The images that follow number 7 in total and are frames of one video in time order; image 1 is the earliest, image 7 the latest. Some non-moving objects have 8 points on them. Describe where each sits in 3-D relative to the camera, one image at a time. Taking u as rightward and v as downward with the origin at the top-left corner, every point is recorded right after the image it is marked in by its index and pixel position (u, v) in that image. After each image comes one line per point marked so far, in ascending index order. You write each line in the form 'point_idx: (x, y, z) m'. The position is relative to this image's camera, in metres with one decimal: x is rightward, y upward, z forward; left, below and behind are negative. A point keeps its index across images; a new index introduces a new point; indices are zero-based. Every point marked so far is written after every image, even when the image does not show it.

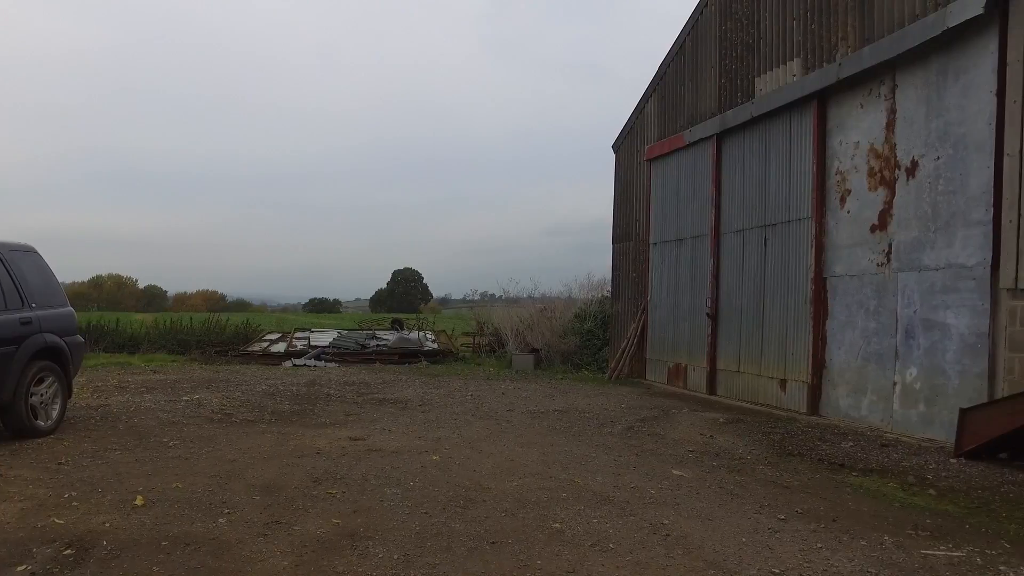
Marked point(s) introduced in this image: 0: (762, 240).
0: (+2.5, +0.5, +8.9) m
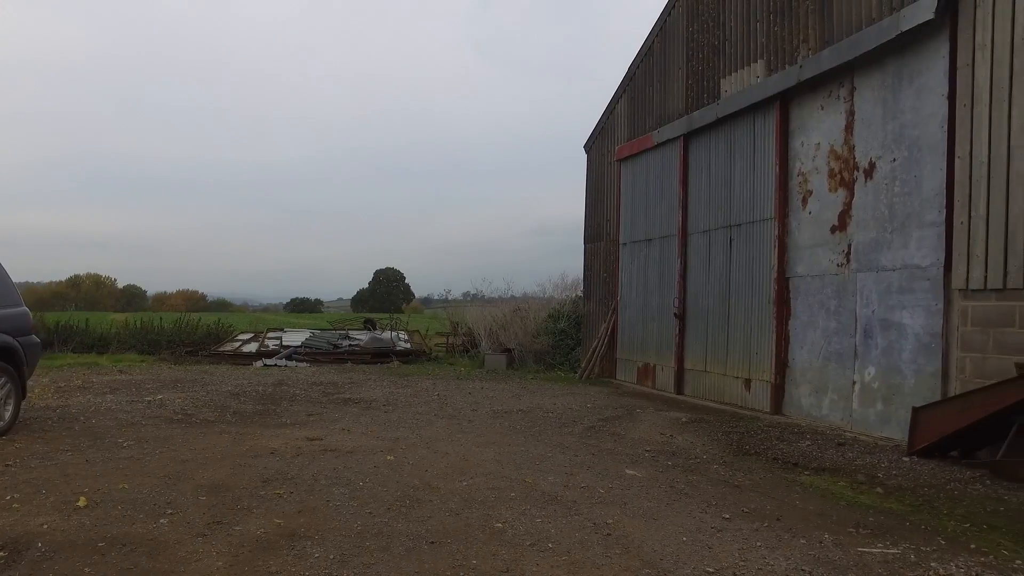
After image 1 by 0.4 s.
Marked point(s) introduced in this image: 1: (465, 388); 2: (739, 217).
0: (+2.2, +0.5, +8.9) m
1: (-0.5, -1.1, +9.5) m
2: (+2.2, +0.7, +8.7) m
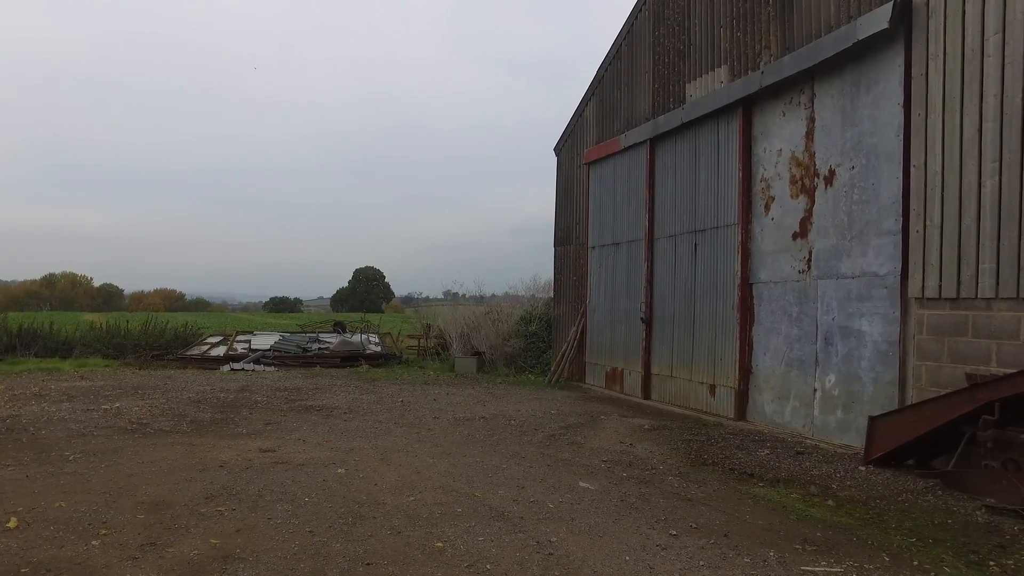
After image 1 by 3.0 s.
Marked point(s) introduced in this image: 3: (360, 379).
0: (+1.8, +0.4, +8.9) m
1: (-0.9, -1.1, +9.5) m
2: (+1.9, +0.6, +8.7) m
3: (-1.9, -1.1, +10.9) m
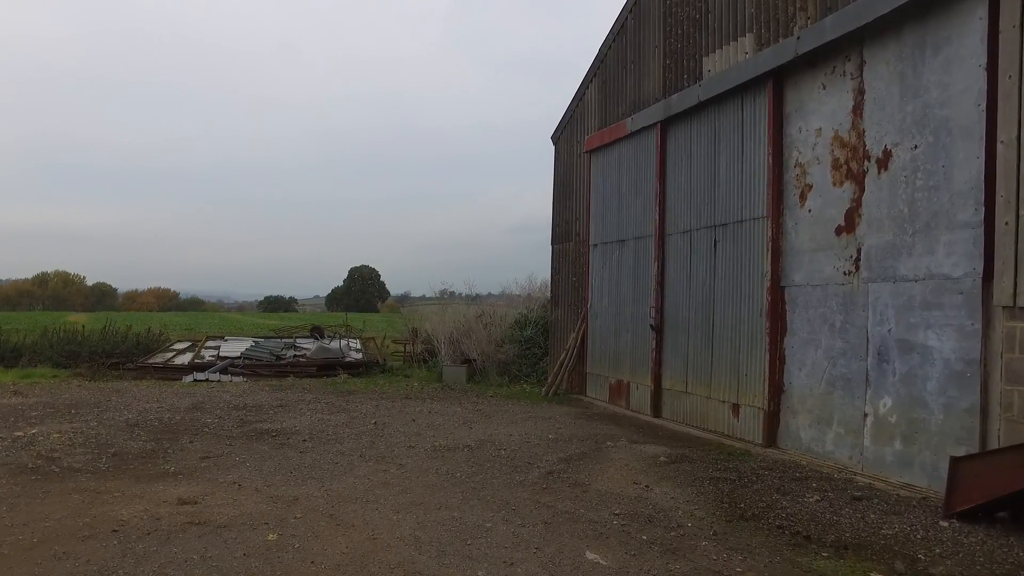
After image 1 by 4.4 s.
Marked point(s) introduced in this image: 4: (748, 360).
0: (+1.7, +0.4, +7.8) m
1: (-1.0, -1.2, +8.3) m
2: (+1.8, +0.6, +7.5) m
3: (-2.0, -1.2, +9.8) m
4: (+1.9, -0.6, +7.1) m
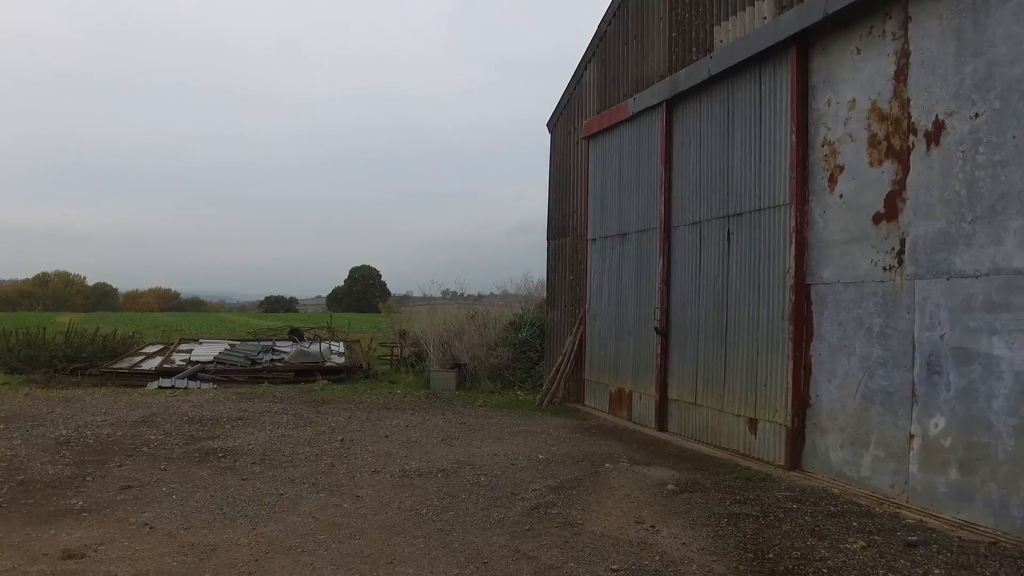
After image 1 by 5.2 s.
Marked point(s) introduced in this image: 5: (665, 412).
0: (+1.6, +0.4, +6.9) m
1: (-1.1, -1.1, +7.4) m
2: (+1.7, +0.6, +6.6) m
3: (-2.1, -1.2, +8.9) m
4: (+1.8, -0.6, +6.2) m
5: (+1.3, -1.1, +7.6) m
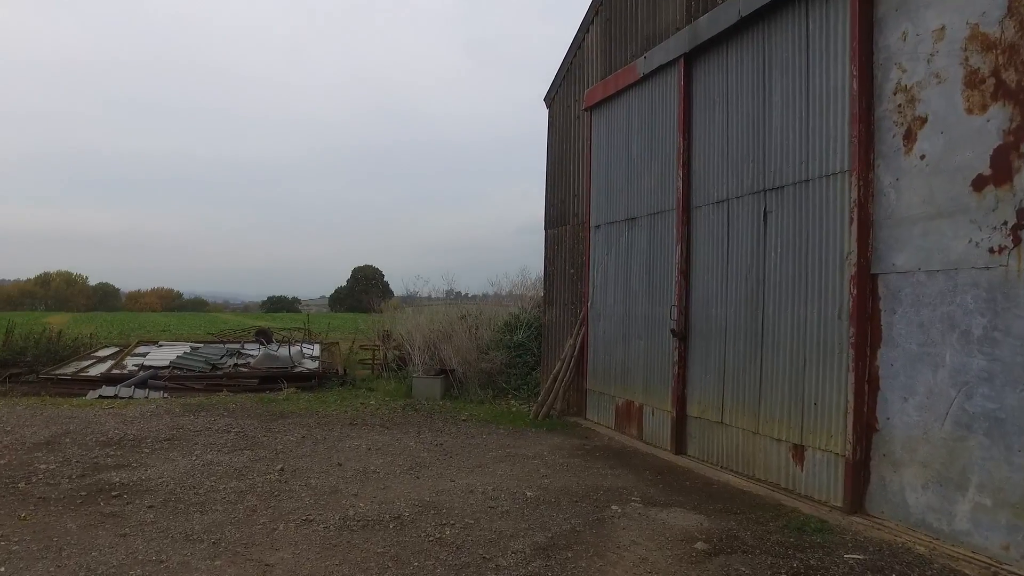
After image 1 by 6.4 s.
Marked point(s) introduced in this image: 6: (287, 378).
0: (+1.5, +0.5, +5.5) m
1: (-1.2, -1.1, +6.1) m
2: (+1.6, +0.7, +5.3) m
3: (-2.1, -1.1, +7.6) m
4: (+1.7, -0.5, +4.9) m
5: (+1.2, -1.0, +6.3) m
6: (-2.5, -1.0, +10.0) m
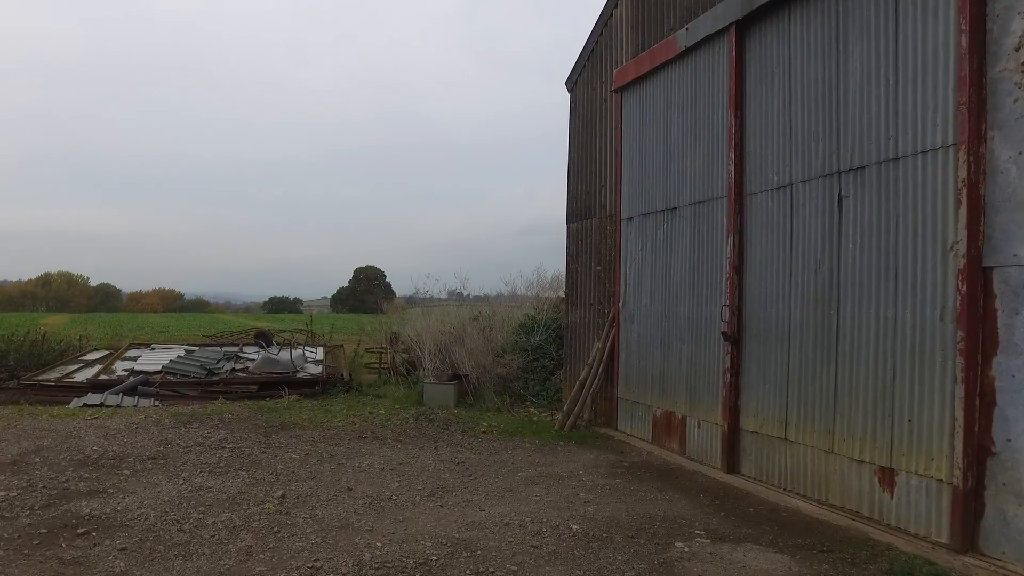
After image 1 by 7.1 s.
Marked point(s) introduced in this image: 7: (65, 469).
0: (+1.7, +0.5, +4.8) m
1: (-1.0, -1.1, +5.4) m
2: (+1.8, +0.7, +4.6) m
3: (-1.9, -1.1, +6.8) m
4: (+1.9, -0.5, +4.1) m
5: (+1.4, -1.0, +5.5) m
6: (-2.3, -1.0, +9.3) m
7: (-2.5, -1.0, +5.1) m
